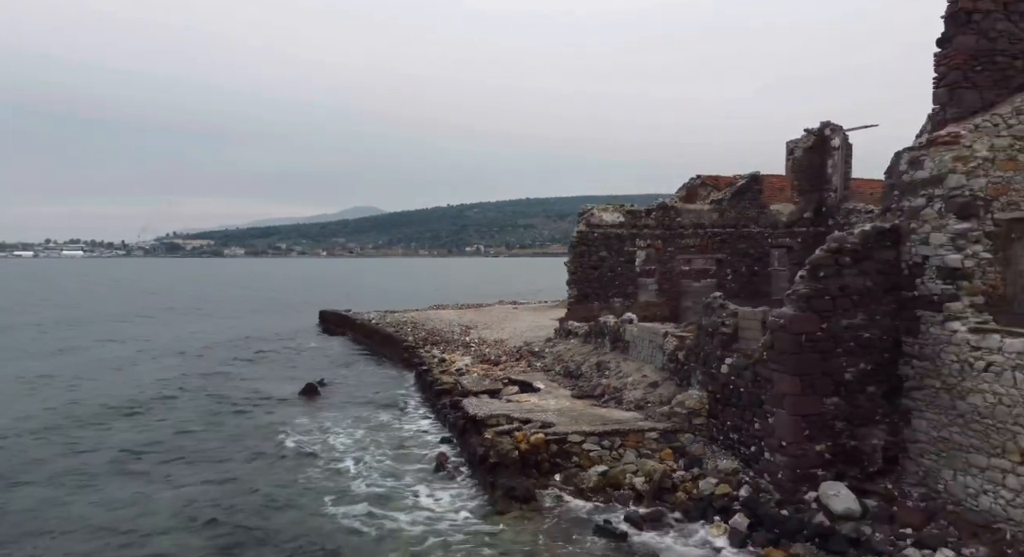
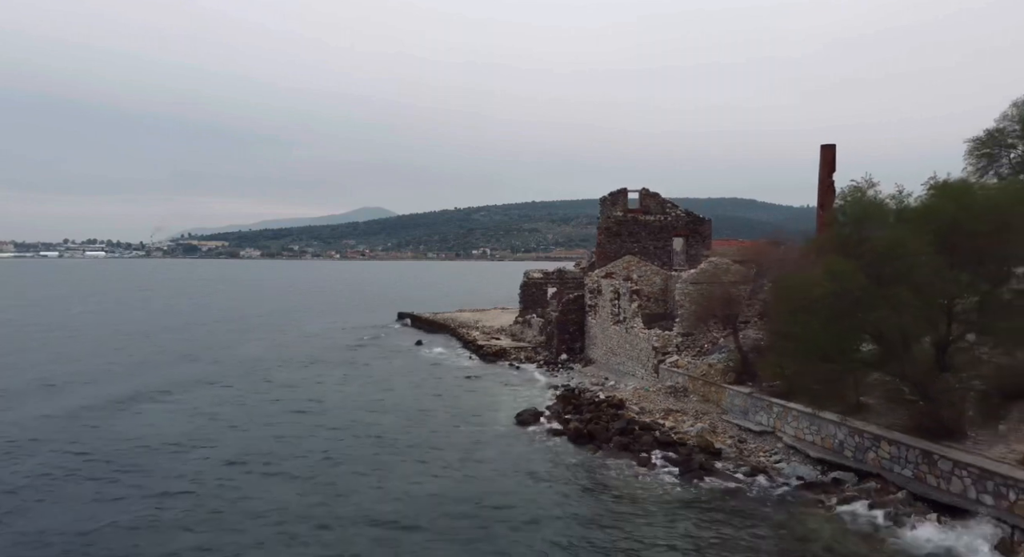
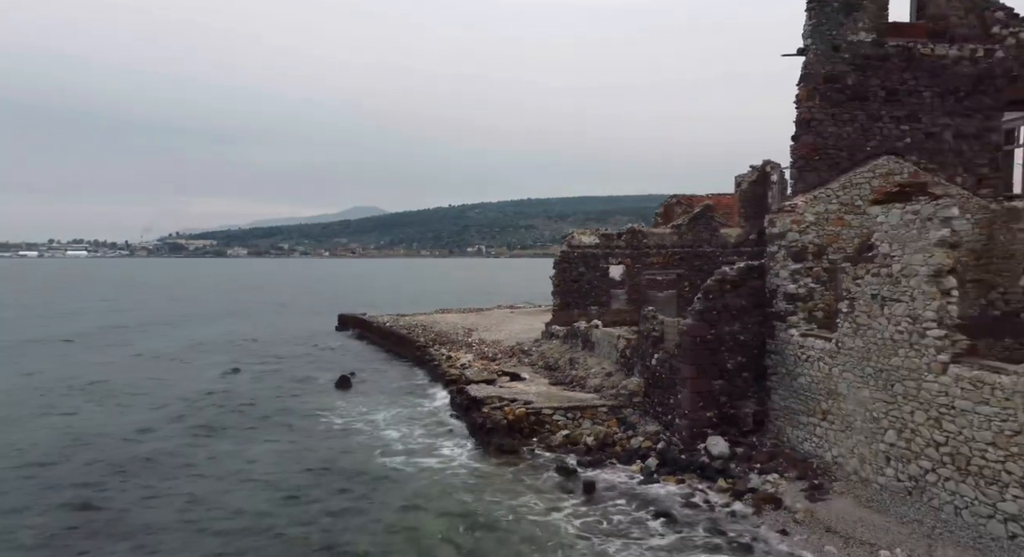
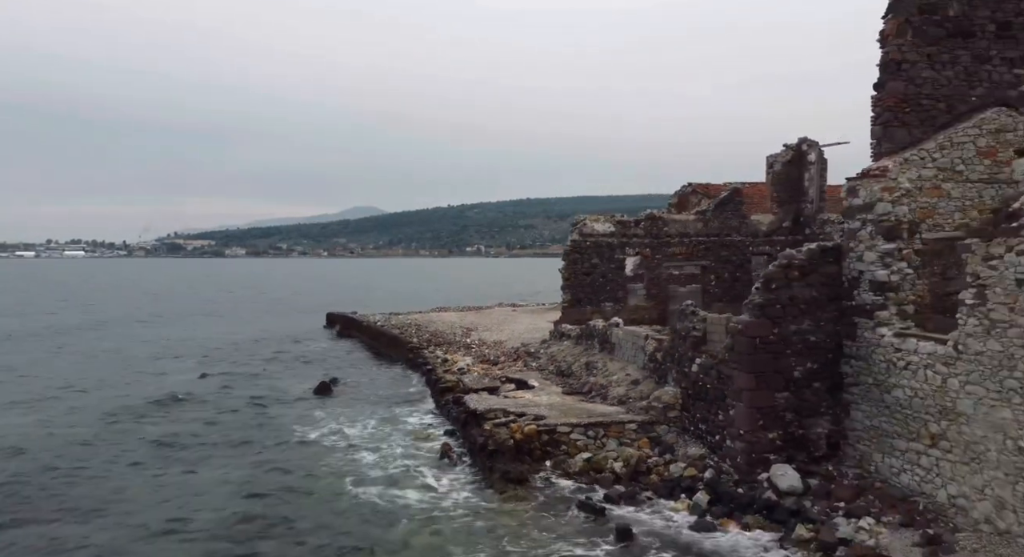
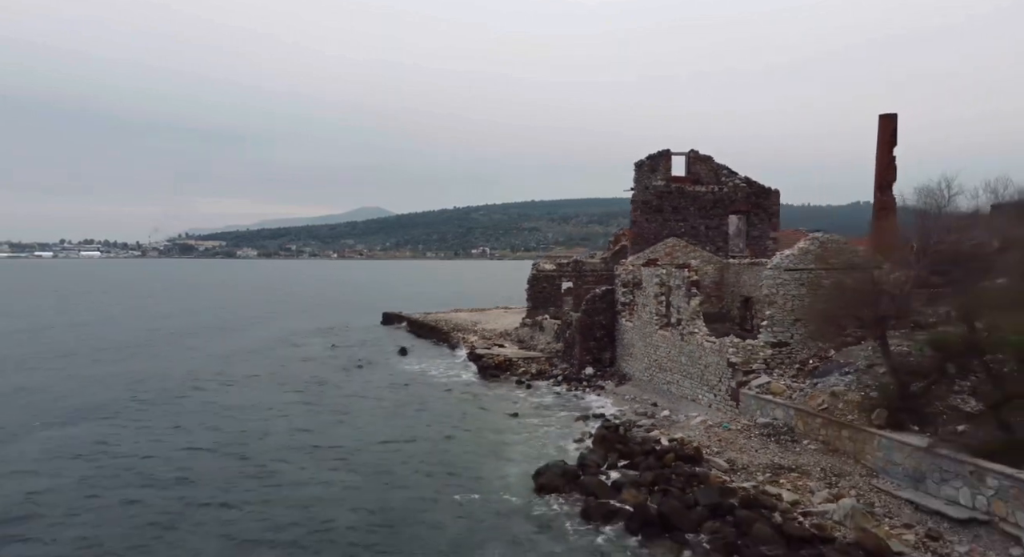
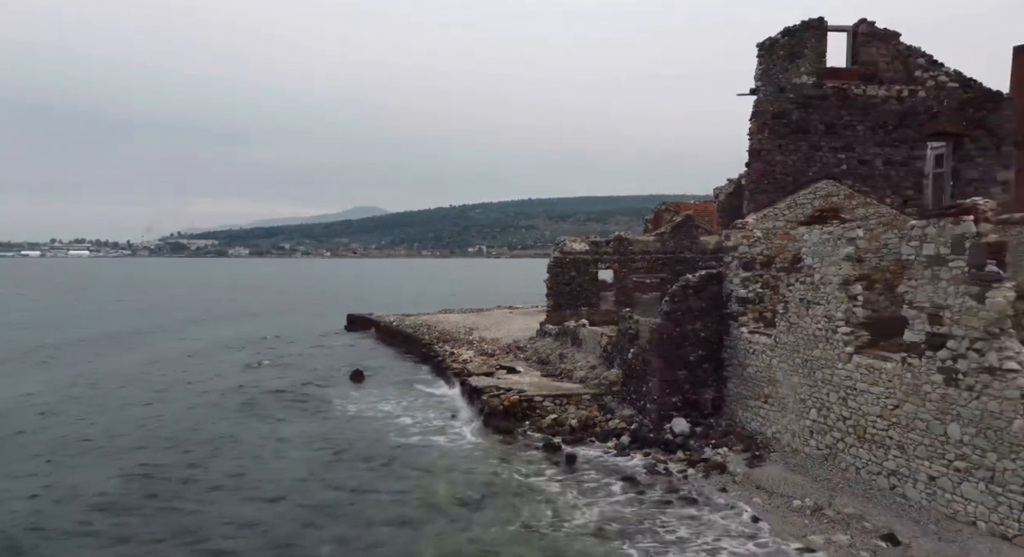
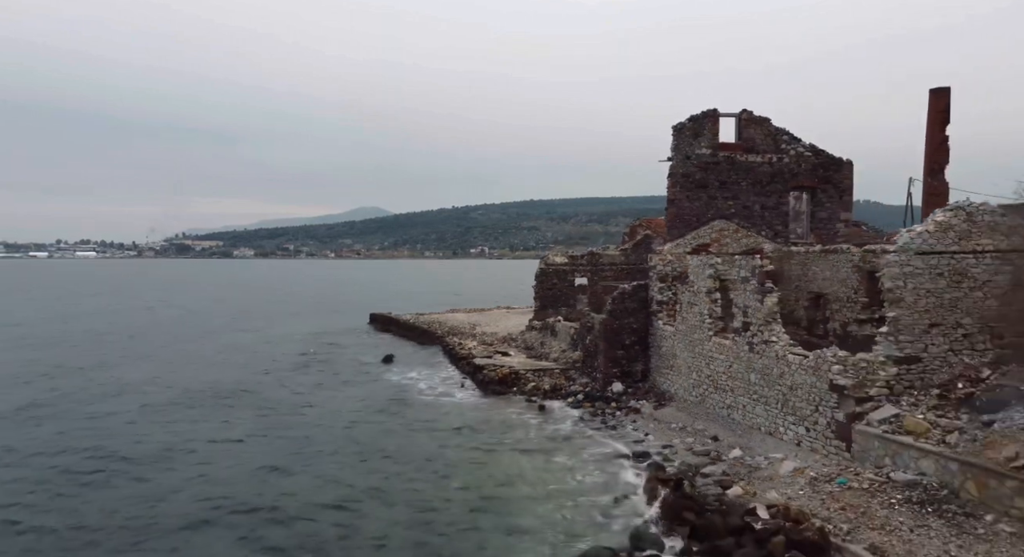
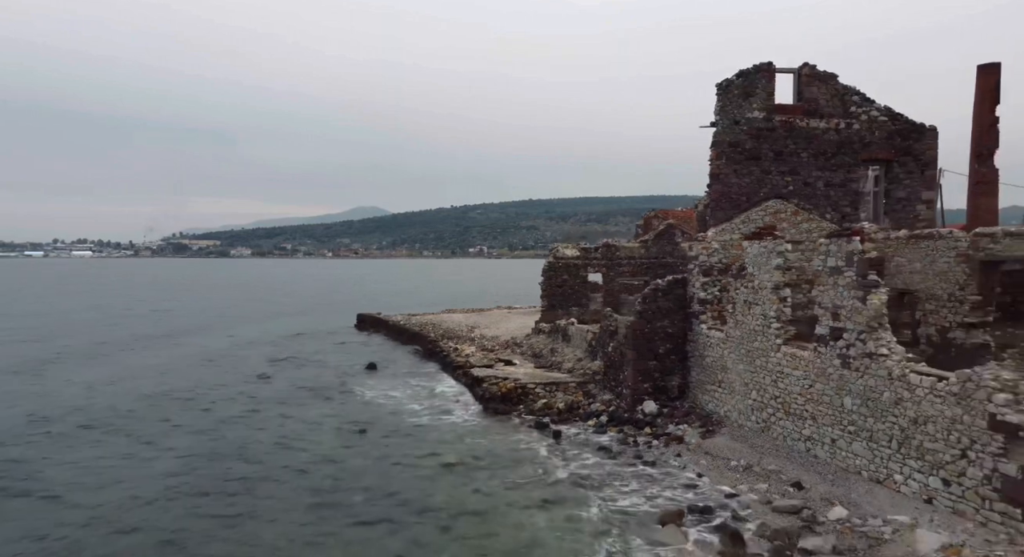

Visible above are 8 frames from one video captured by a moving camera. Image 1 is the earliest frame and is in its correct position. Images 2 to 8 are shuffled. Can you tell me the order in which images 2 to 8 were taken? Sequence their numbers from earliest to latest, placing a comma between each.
4, 3, 6, 8, 7, 5, 2
